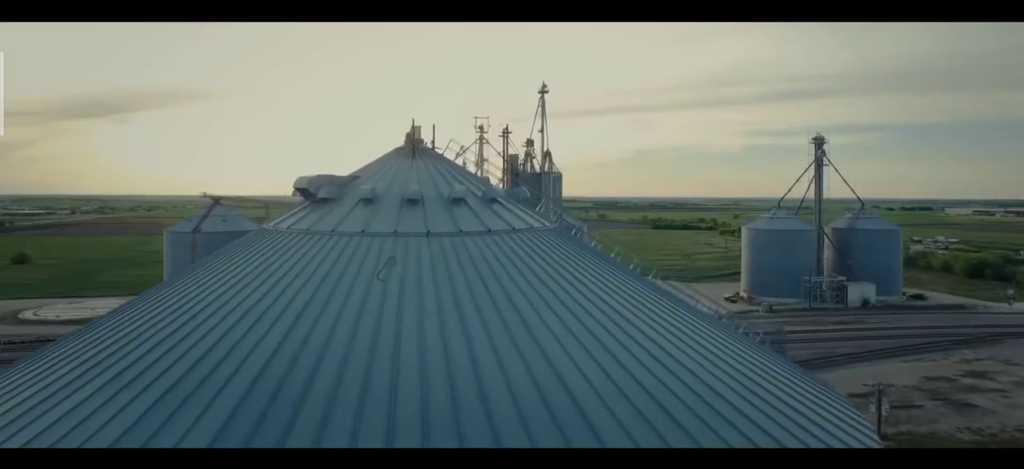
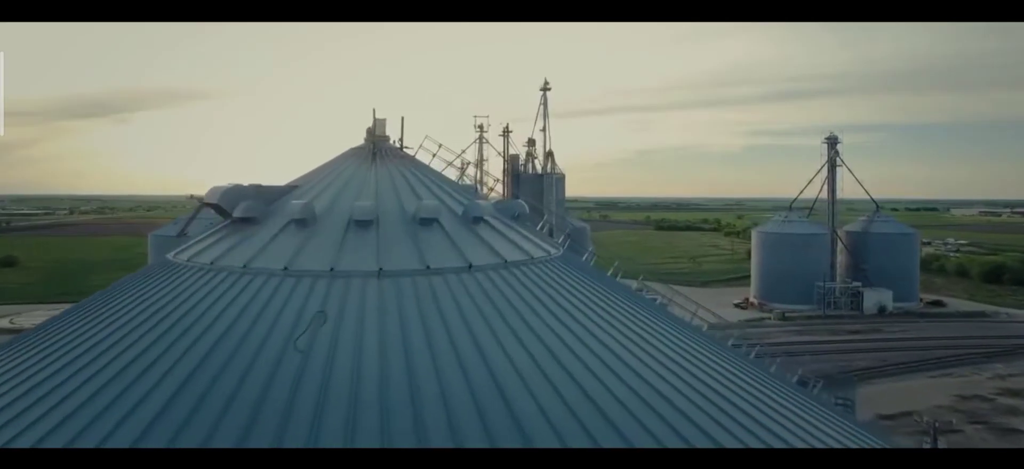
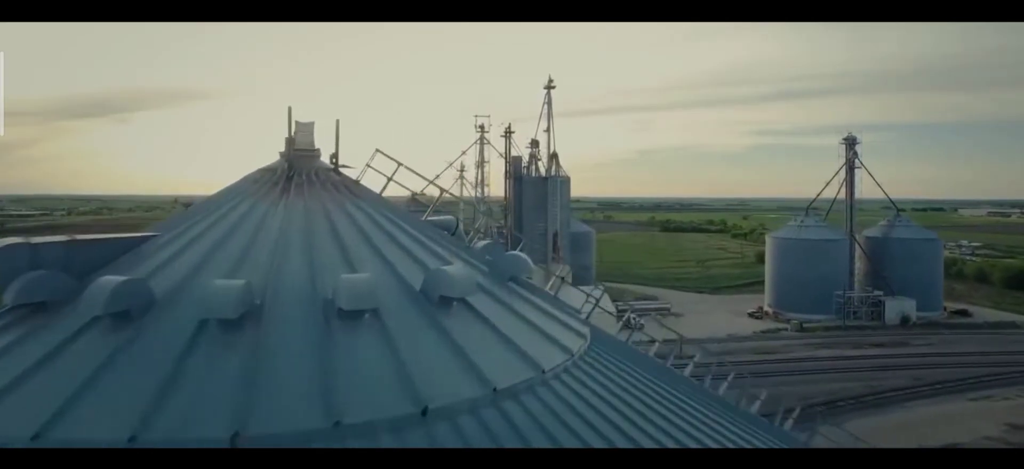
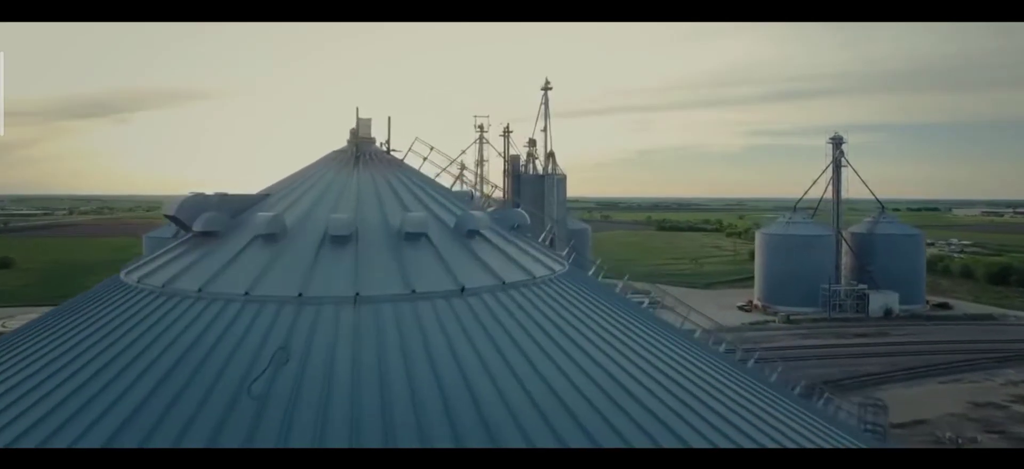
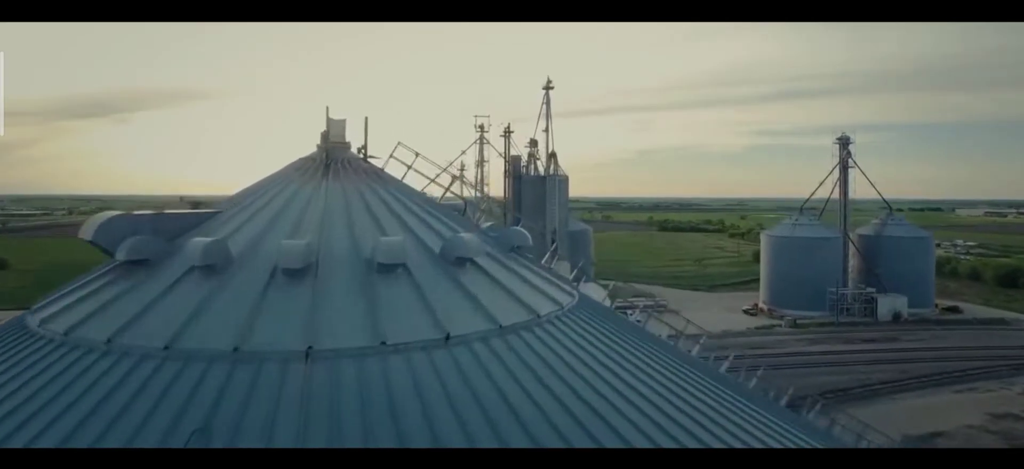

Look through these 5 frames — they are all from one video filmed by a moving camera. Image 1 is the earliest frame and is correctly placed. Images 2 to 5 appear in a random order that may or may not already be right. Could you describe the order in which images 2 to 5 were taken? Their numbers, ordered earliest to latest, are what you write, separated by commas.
2, 4, 5, 3
